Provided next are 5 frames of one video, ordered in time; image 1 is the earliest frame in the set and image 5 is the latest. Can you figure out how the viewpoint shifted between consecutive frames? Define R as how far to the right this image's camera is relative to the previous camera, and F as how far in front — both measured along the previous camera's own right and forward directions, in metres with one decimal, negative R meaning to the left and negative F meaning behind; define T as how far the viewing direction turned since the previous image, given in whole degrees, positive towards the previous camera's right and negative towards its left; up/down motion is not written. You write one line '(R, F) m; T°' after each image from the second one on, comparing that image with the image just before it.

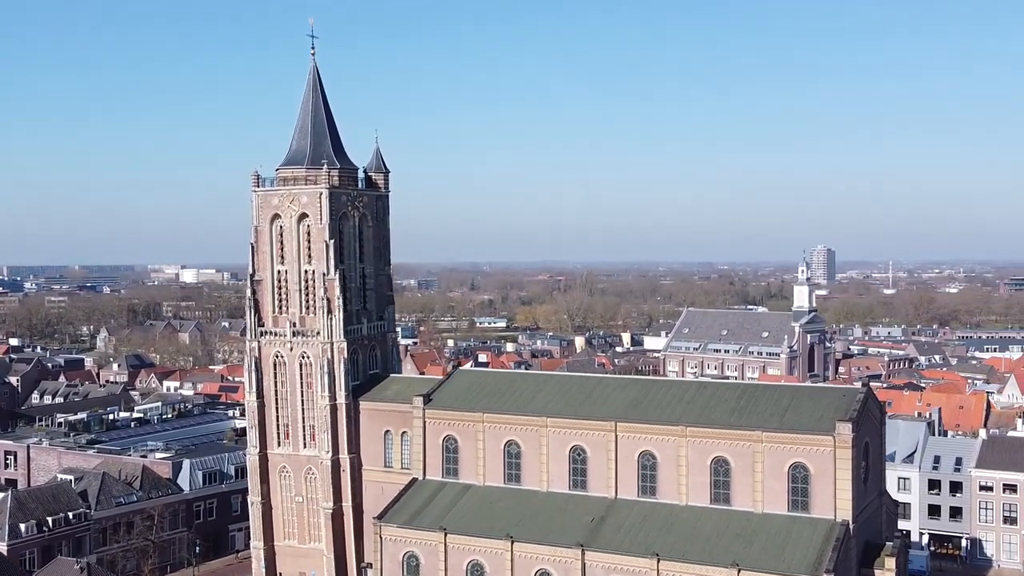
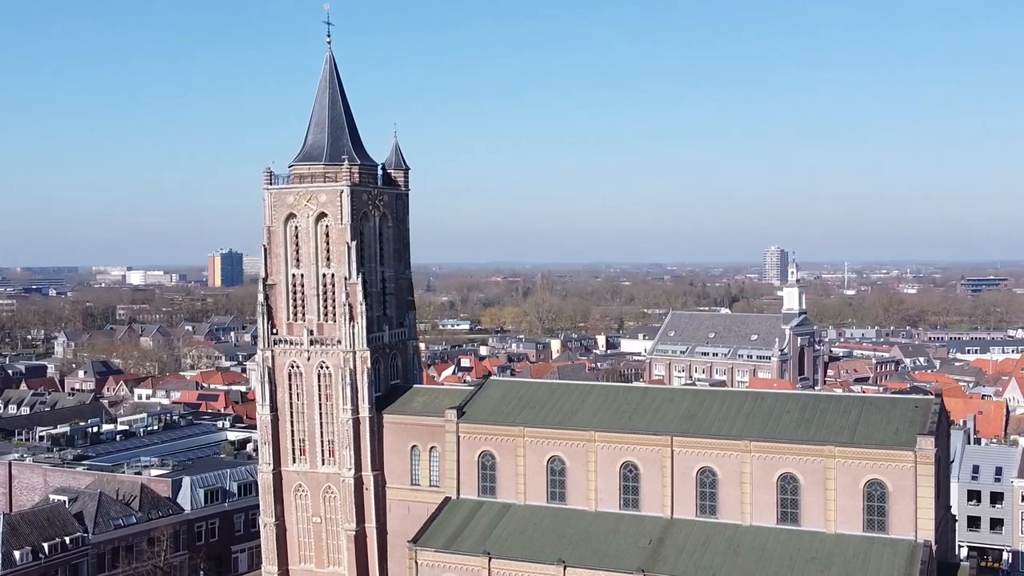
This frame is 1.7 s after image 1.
(-3.6, +3.1) m; +2°
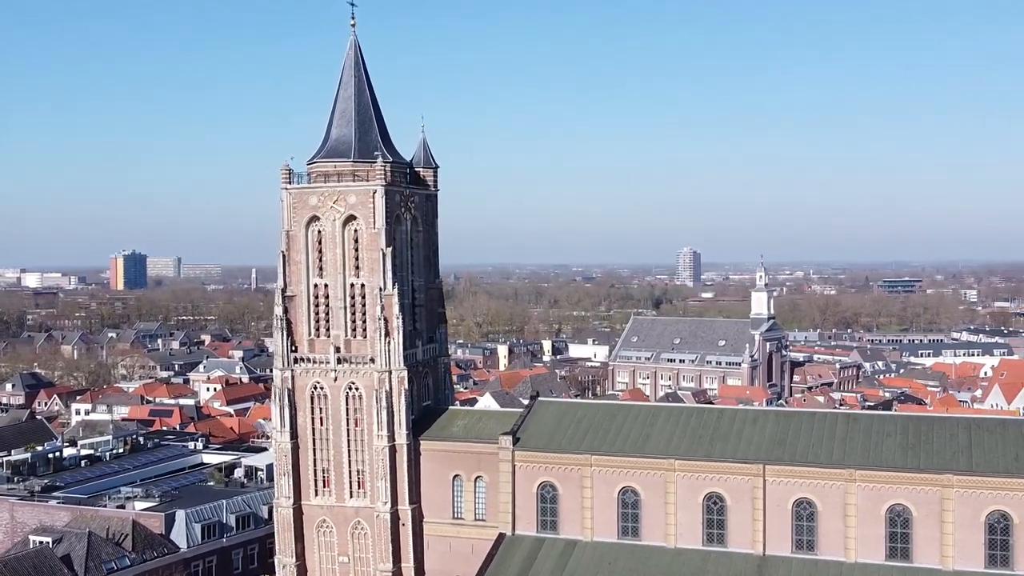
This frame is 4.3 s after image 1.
(-5.6, +4.6) m; +5°
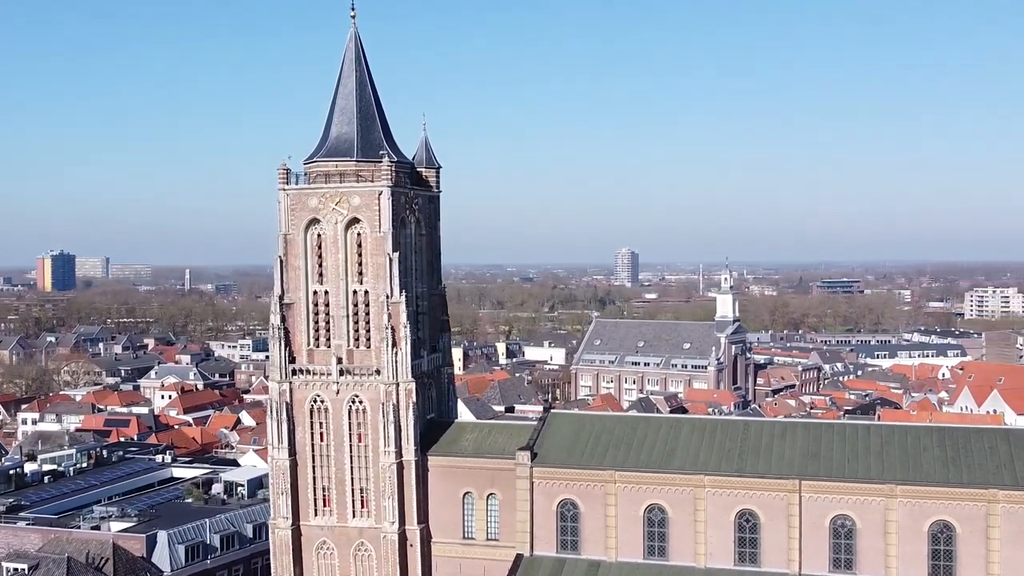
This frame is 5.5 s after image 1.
(-2.9, +2.1) m; +3°
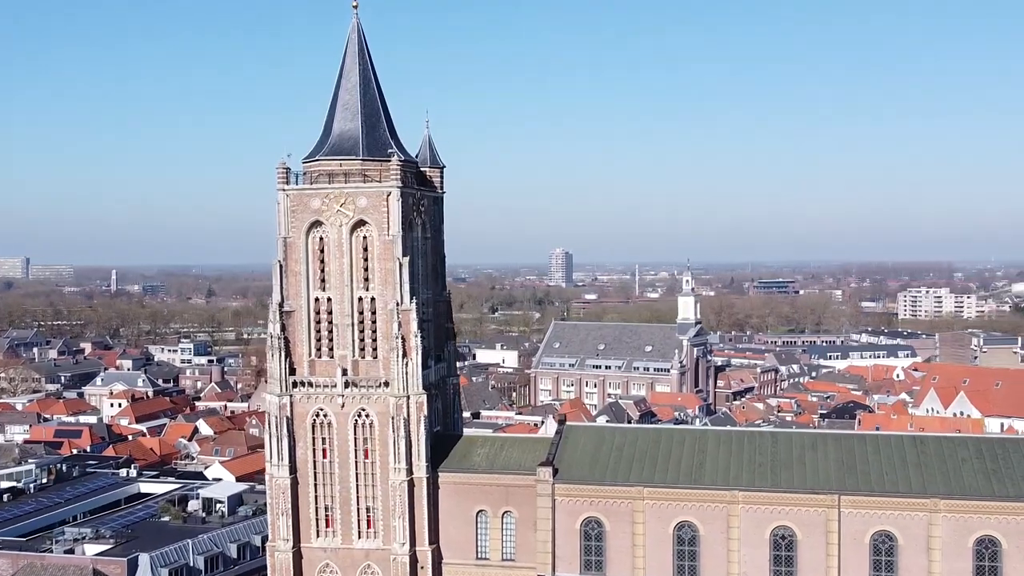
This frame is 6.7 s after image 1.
(-3.0, +2.0) m; +4°
